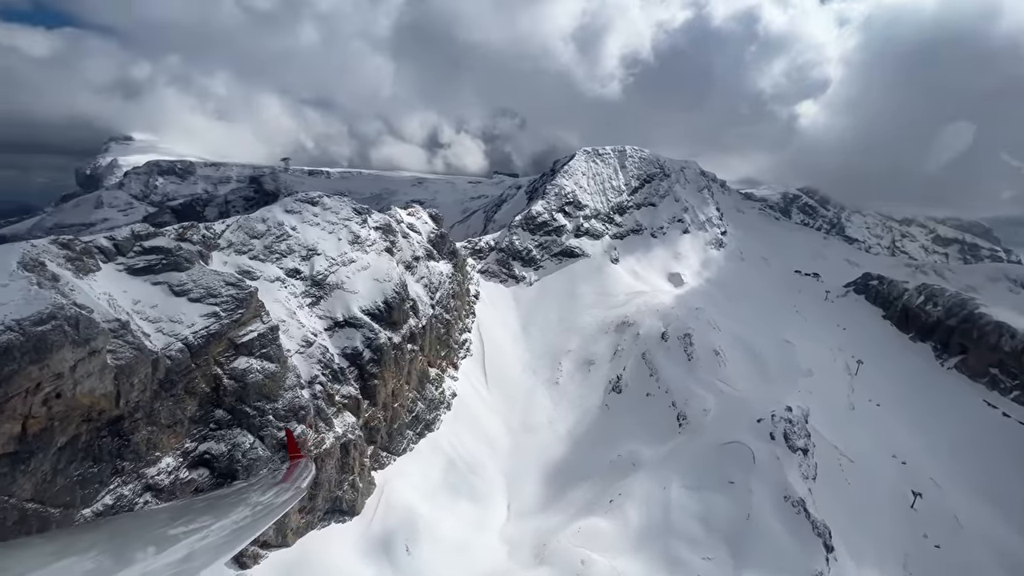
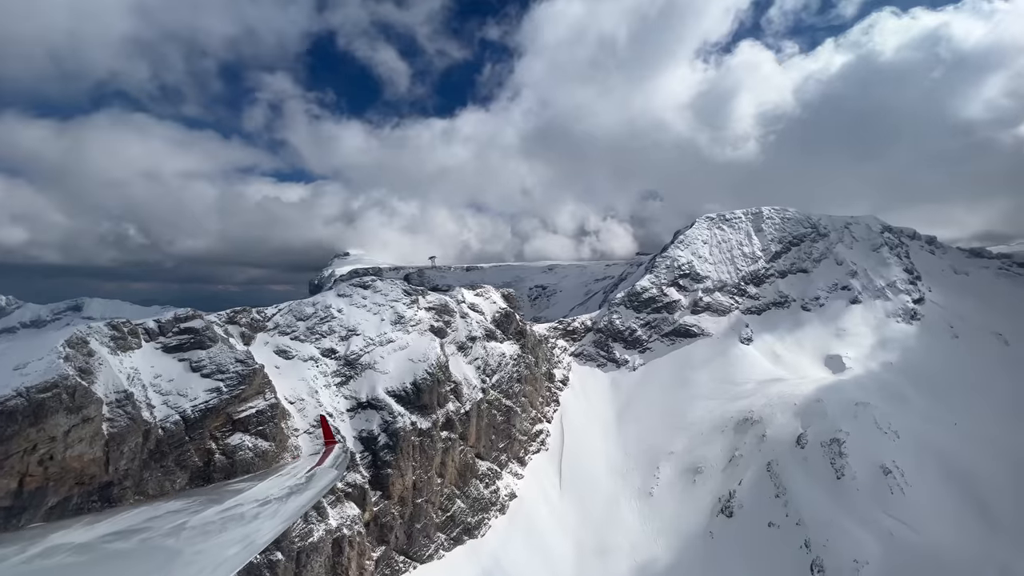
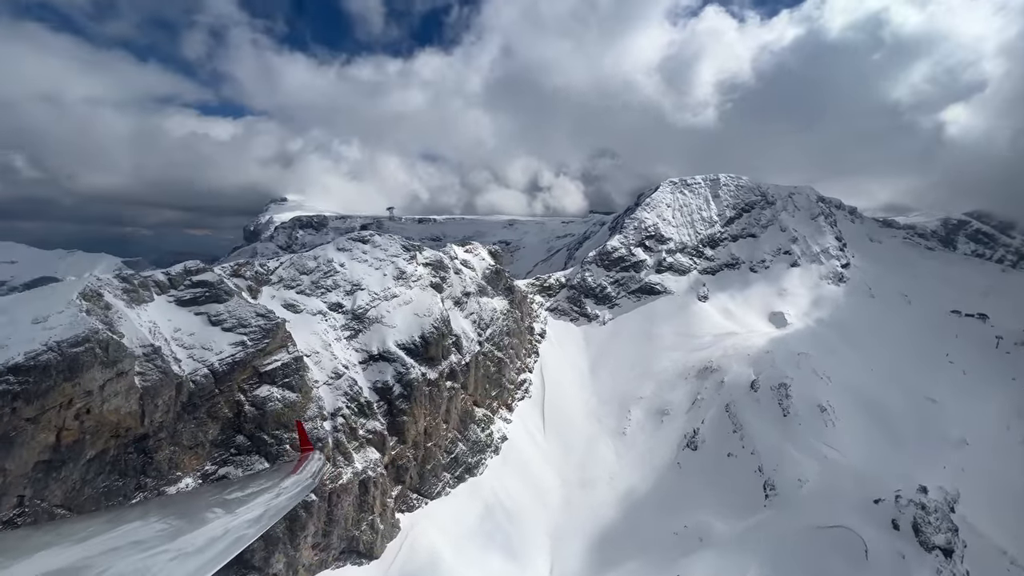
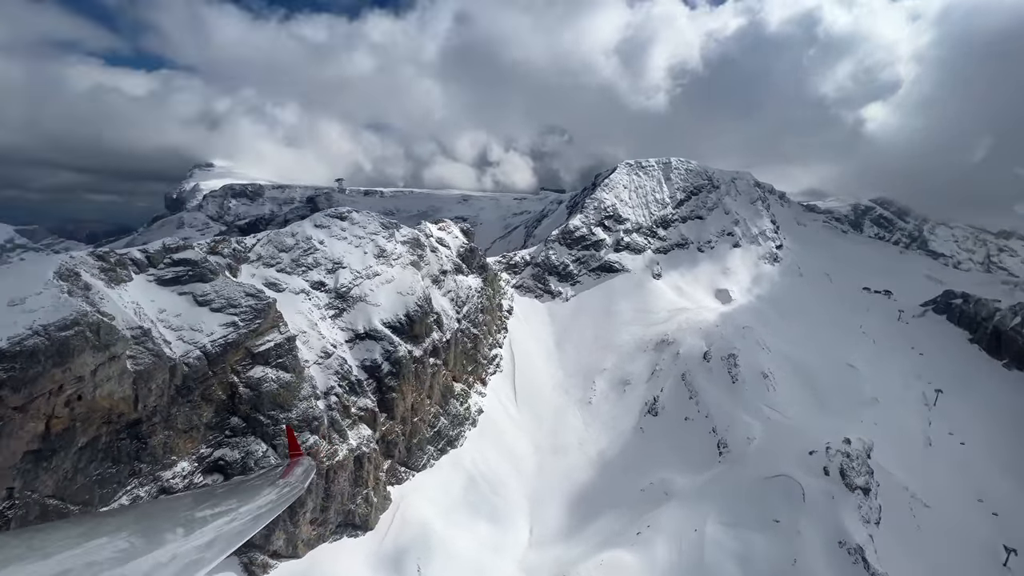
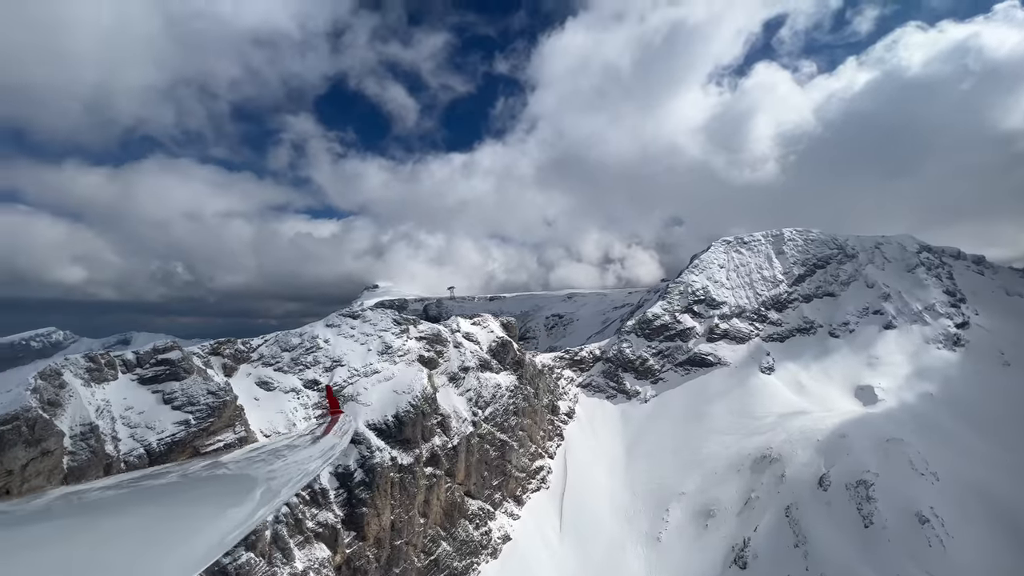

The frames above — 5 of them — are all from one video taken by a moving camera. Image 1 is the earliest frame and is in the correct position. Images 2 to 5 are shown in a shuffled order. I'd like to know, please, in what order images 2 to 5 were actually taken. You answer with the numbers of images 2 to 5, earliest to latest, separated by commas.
4, 3, 2, 5
